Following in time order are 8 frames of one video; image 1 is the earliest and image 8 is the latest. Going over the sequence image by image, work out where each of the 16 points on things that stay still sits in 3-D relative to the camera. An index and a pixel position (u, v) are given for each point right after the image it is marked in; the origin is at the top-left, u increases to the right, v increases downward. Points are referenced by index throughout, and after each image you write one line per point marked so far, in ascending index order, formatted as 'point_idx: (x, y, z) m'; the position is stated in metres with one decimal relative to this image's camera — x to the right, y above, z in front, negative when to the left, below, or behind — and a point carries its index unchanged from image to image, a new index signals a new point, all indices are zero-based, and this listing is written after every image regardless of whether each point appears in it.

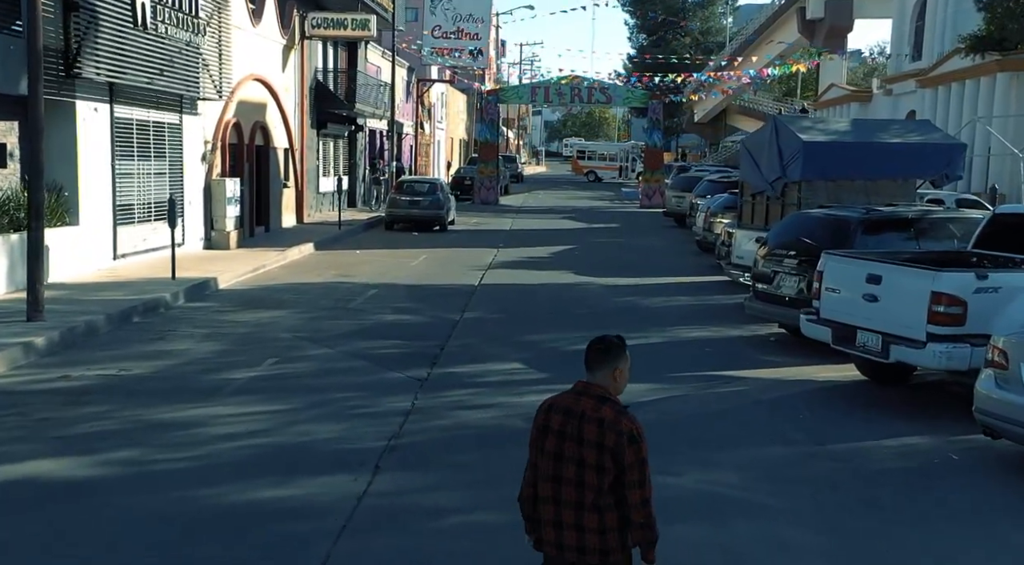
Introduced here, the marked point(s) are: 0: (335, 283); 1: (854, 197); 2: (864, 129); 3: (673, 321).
0: (-2.6, 0.0, +17.1) m
1: (+4.2, +1.0, +14.7) m
2: (+4.4, +1.9, +15.0) m
3: (+1.9, -0.5, +14.0) m
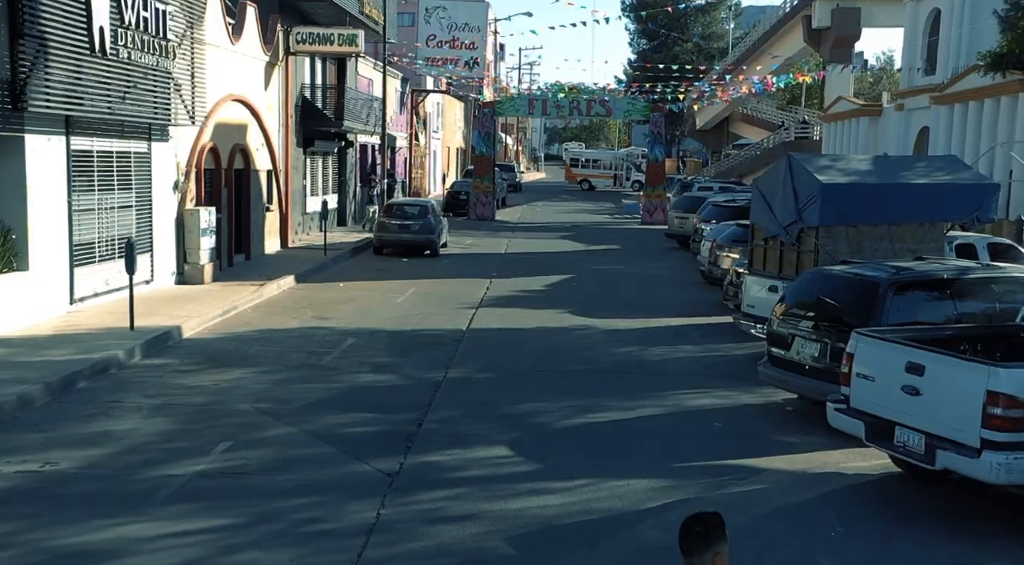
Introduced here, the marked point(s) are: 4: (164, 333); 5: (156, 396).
0: (-2.7, -0.6, +15.8) m
1: (+4.1, +0.4, +13.4) m
2: (+4.3, +1.3, +13.7) m
3: (+1.8, -1.1, +12.7) m
4: (-4.1, -0.6, +14.2) m
5: (-3.4, -1.1, +11.2) m
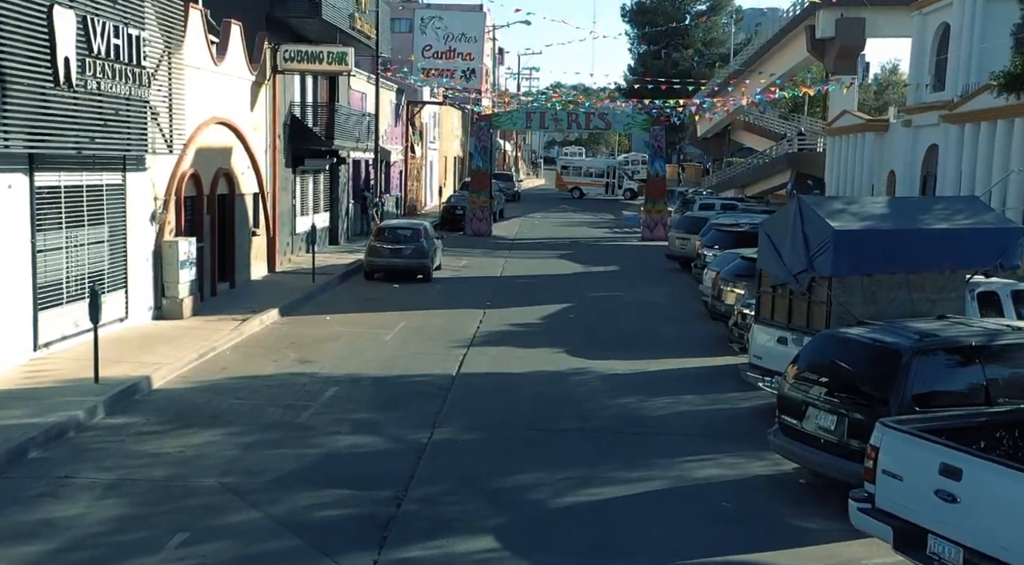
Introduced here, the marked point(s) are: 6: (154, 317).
0: (-2.8, -1.2, +14.9) m
1: (+4.0, -0.1, +12.5) m
2: (+4.2, +0.8, +12.8) m
3: (+1.7, -1.6, +11.8) m
4: (-4.2, -1.1, +13.3) m
5: (-3.5, -1.6, +10.3) m
6: (-5.6, -0.5, +18.7) m
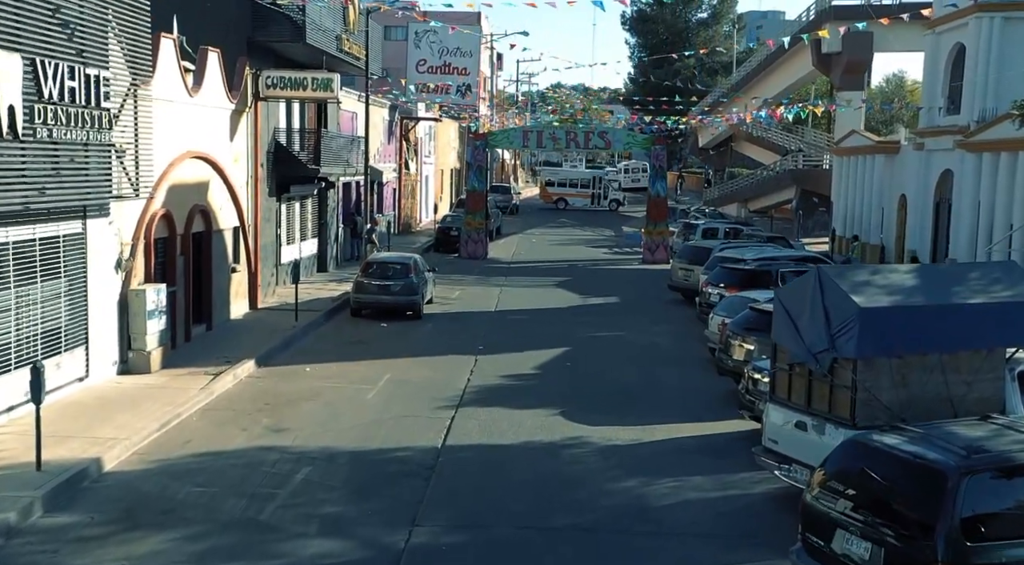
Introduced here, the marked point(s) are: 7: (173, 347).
0: (-2.9, -1.9, +13.6) m
1: (+3.9, -0.9, +11.2) m
2: (+4.1, 0.0, +11.5) m
3: (+1.6, -2.4, +10.5) m
4: (-4.4, -1.9, +12.0) m
5: (-3.6, -2.4, +9.0) m
6: (-5.7, -1.3, +17.4) m
7: (-5.6, -1.1, +19.5) m
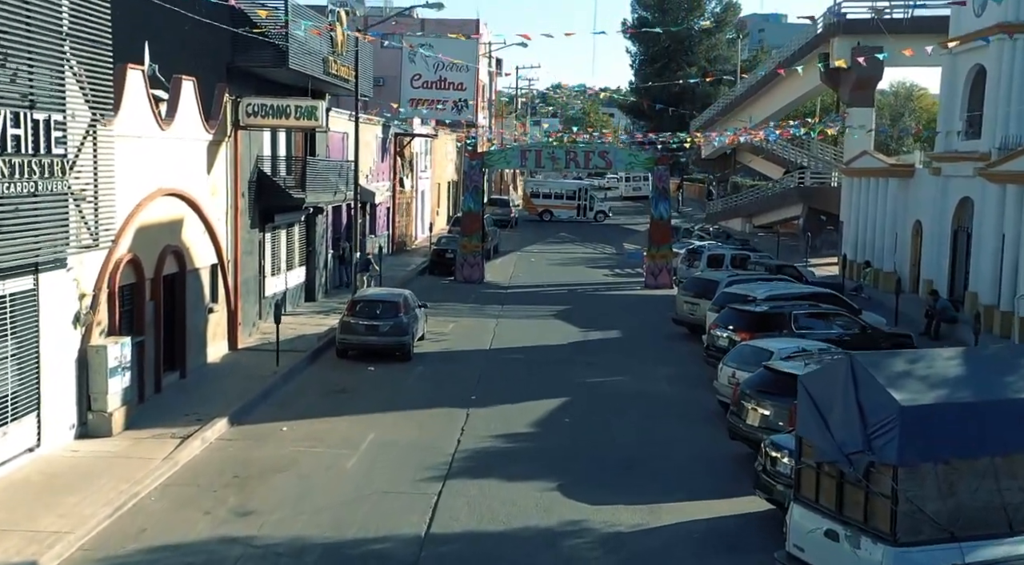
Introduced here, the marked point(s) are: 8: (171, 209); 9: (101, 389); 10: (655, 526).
0: (-3.0, -2.7, +12.2) m
1: (+3.8, -1.6, +9.8) m
2: (+4.0, -0.8, +10.1) m
3: (+1.5, -3.1, +9.1) m
4: (-4.5, -2.6, +10.5) m
5: (-3.7, -3.1, +7.6) m
6: (-5.8, -2.0, +15.9) m
7: (-5.6, -1.8, +18.1) m
8: (-5.7, +1.2, +19.8) m
9: (-5.5, -1.4, +16.1) m
10: (+1.6, -2.7, +13.2) m
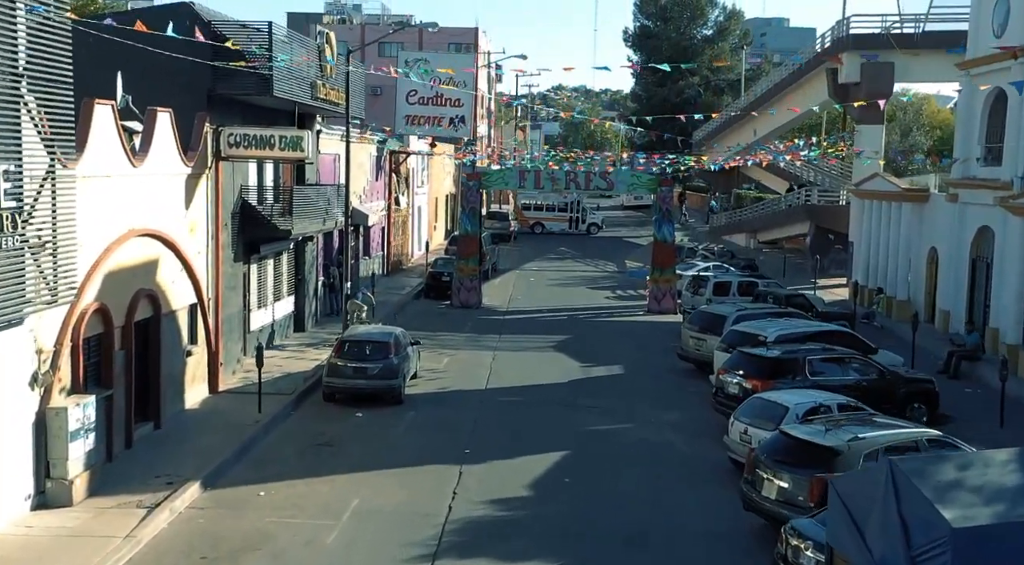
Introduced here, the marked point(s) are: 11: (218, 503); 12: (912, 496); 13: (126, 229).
0: (-3.0, -3.4, +10.9) m
1: (+3.7, -2.3, +8.5) m
2: (+3.9, -1.5, +8.8) m
3: (+1.4, -3.8, +7.8) m
4: (-4.5, -3.3, +9.3) m
5: (-3.7, -3.8, +6.3) m
6: (-5.9, -2.7, +14.7) m
7: (-5.7, -2.5, +16.8) m
8: (-5.7, +0.5, +18.5) m
9: (-5.6, -2.2, +14.8) m
10: (+1.5, -3.4, +11.9) m
11: (-3.8, -2.8, +15.5) m
12: (+2.9, -1.5, +8.6) m
13: (-5.7, +0.8, +17.6) m
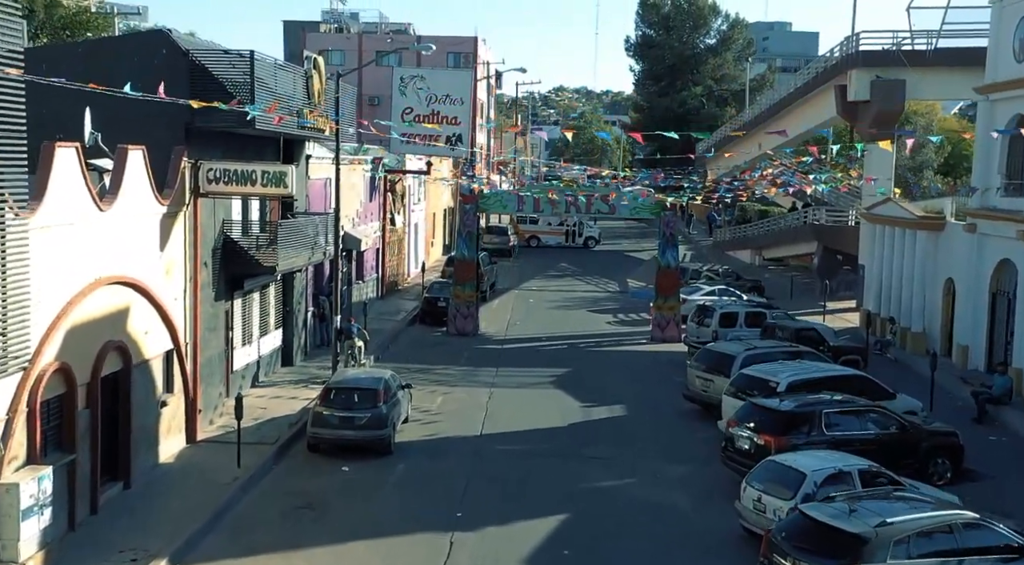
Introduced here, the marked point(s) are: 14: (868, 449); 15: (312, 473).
0: (-3.1, -4.1, +9.7) m
1: (+3.7, -3.1, +7.2) m
2: (+3.9, -2.2, +7.5) m
3: (+1.3, -4.6, +6.5) m
4: (-4.6, -4.1, +8.0) m
5: (-3.8, -4.5, +5.1) m
6: (-6.0, -3.5, +13.4) m
7: (-5.8, -3.3, +15.5) m
8: (-5.8, -0.2, +17.2) m
9: (-5.7, -2.9, +13.6) m
10: (+1.4, -4.1, +10.6) m
11: (-3.9, -3.6, +14.2) m
12: (+2.8, -2.2, +7.3) m
13: (-5.8, +0.1, +16.3) m
14: (+5.7, -2.6, +19.0) m
15: (-3.3, -3.1, +19.5) m
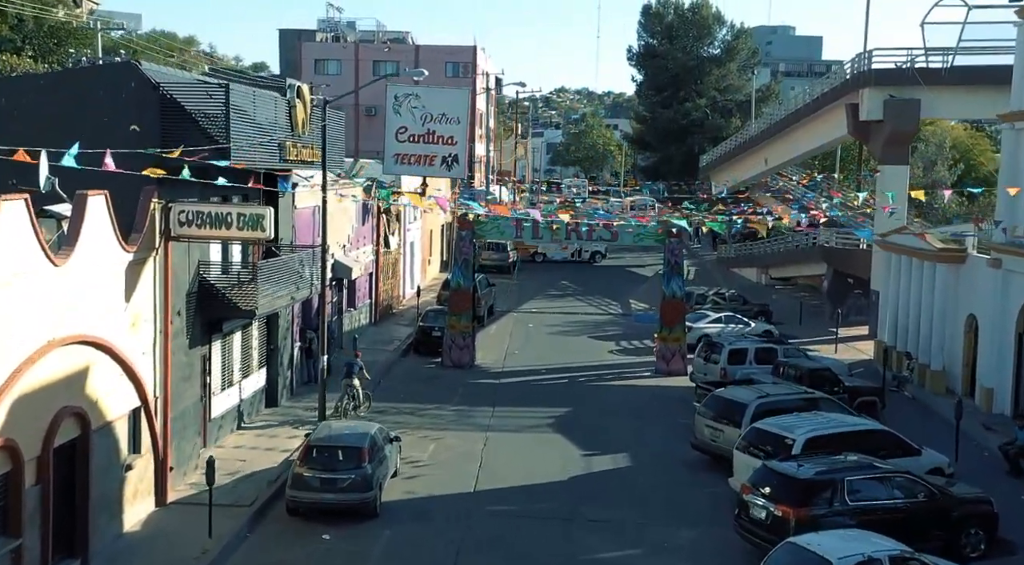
0: (-3.2, -4.9, +8.1) m
1: (+3.6, -3.9, +5.7) m
2: (+3.8, -3.0, +6.0) m
3: (+1.2, -5.3, +5.0) m
4: (-4.7, -4.9, +6.5) m
5: (-3.9, -5.3, +3.6) m
6: (-6.0, -4.3, +11.9) m
7: (-5.8, -4.1, +14.0) m
8: (-5.9, -1.0, +15.7) m
9: (-5.8, -3.7, +12.0) m
10: (+1.4, -4.9, +9.1) m
11: (-4.0, -4.4, +12.7) m
12: (+2.7, -3.0, +5.8) m
13: (-5.9, -0.7, +14.8) m
14: (+5.6, -3.5, +17.4) m
15: (-3.4, -3.9, +18.0) m
